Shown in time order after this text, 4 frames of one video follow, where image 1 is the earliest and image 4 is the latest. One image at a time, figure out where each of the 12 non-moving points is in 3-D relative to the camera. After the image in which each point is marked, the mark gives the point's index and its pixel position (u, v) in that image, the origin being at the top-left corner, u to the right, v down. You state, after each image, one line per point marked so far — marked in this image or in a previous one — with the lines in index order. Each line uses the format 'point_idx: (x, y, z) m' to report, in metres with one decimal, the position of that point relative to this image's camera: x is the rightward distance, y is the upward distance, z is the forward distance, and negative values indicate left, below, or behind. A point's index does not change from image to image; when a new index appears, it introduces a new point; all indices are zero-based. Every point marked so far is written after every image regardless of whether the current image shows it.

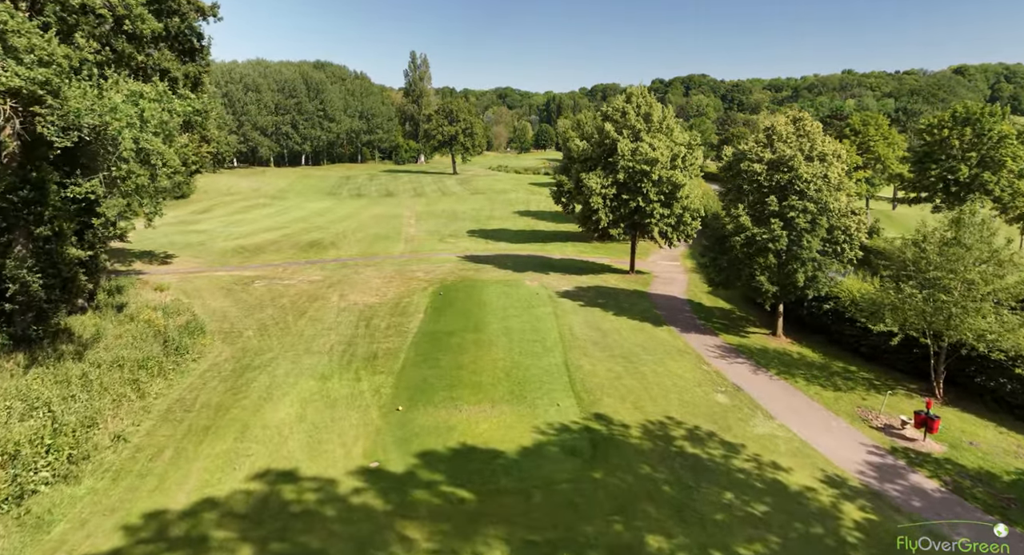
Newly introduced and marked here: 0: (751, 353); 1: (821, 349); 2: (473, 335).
0: (+7.8, -2.5, +18.6) m
1: (+10.4, -2.4, +19.3) m
2: (-1.3, -2.0, +19.5) m
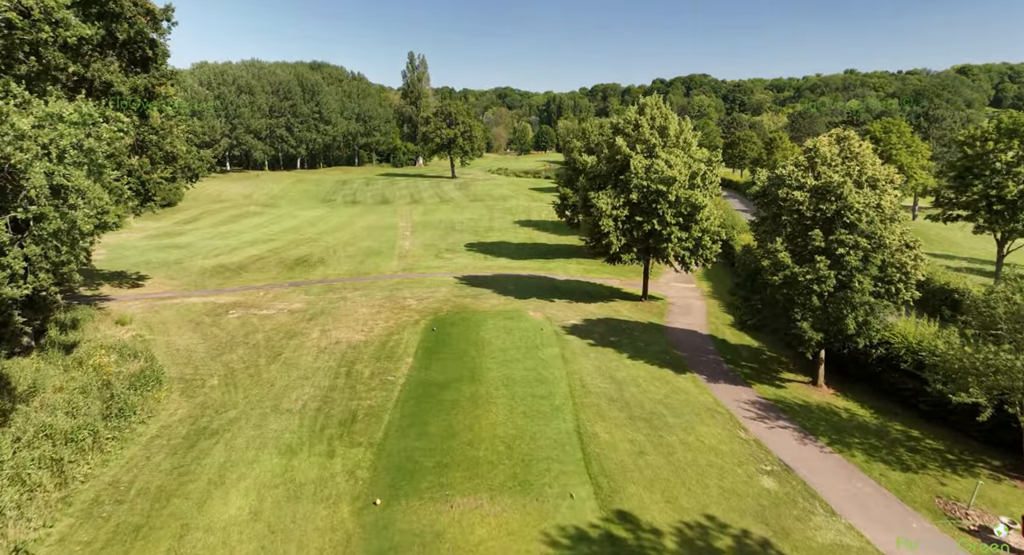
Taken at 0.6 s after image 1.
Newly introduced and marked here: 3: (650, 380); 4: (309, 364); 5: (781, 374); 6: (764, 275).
0: (+7.8, -3.7, +16.0) m
1: (+10.5, -3.7, +16.7) m
2: (-1.3, -3.3, +16.9) m
3: (+4.3, -3.1, +17.6) m
4: (-6.8, -2.9, +19.3) m
5: (+8.8, -3.1, +18.7) m
6: (+7.5, +0.1, +17.2) m
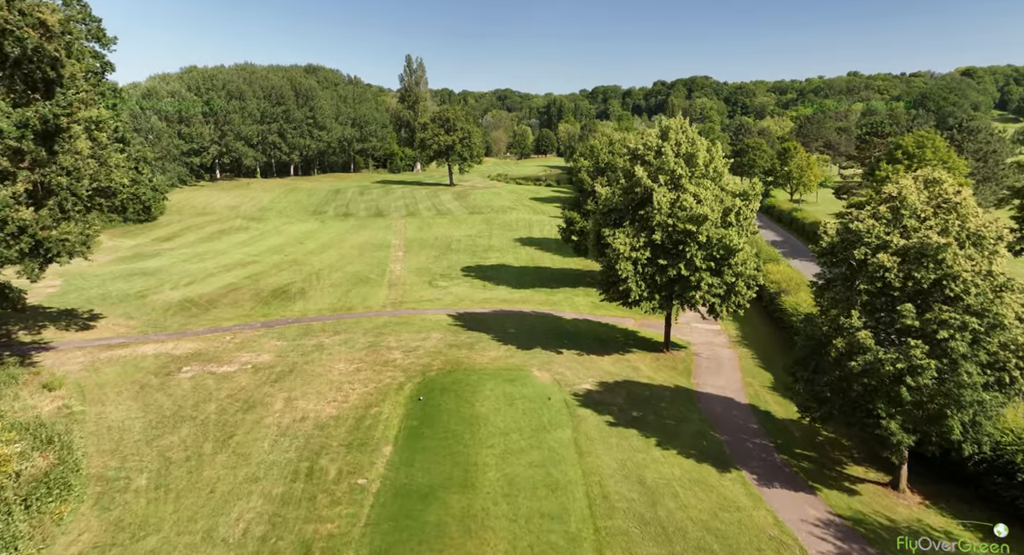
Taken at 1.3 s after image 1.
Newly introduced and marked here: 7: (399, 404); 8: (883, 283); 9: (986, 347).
0: (+7.9, -5.6, +12.3) m
1: (+10.5, -5.6, +13.0) m
2: (-1.2, -5.2, +13.2) m
3: (+4.3, -5.1, +14.0) m
4: (-6.8, -4.8, +15.6) m
5: (+8.8, -5.1, +15.0) m
6: (+7.6, -1.8, +13.5) m
7: (-3.6, -4.0, +18.3) m
8: (+8.3, -0.1, +12.8) m
9: (+10.0, -1.5, +12.0) m
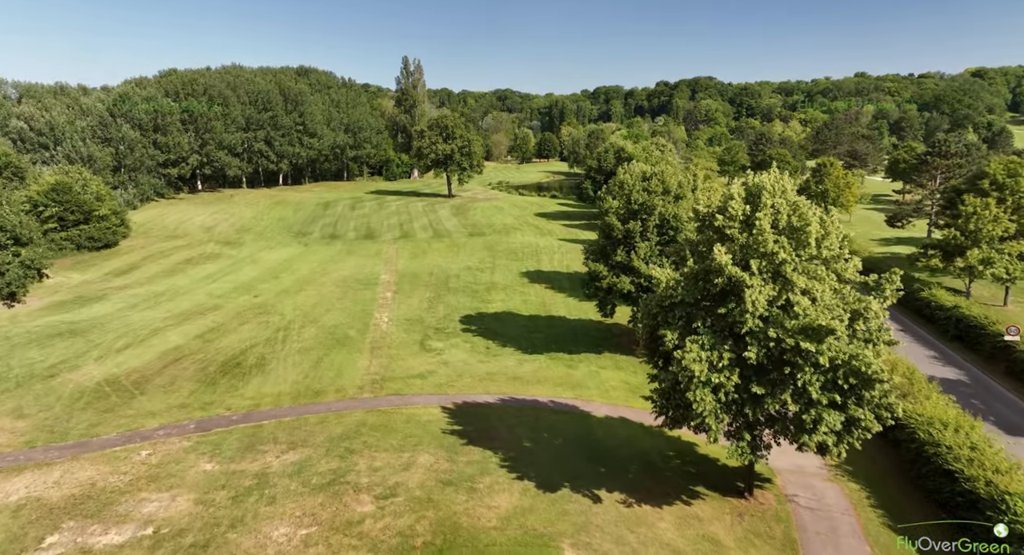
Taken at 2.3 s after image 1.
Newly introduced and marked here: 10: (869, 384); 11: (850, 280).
0: (+8.4, -8.9, +5.4) m
1: (+11.1, -8.9, +6.1) m
2: (-0.7, -8.5, +6.3) m
3: (+4.8, -8.4, +7.1) m
4: (-6.2, -8.1, +8.7) m
5: (+9.4, -8.4, +8.1) m
6: (+8.1, -5.1, +6.6) m
7: (-3.1, -7.3, +11.4) m
8: (+8.9, -3.4, +5.9) m
9: (+10.5, -4.8, +5.1) m
10: (+8.5, -2.5, +13.6) m
11: (+8.6, 0.0, +14.6) m
